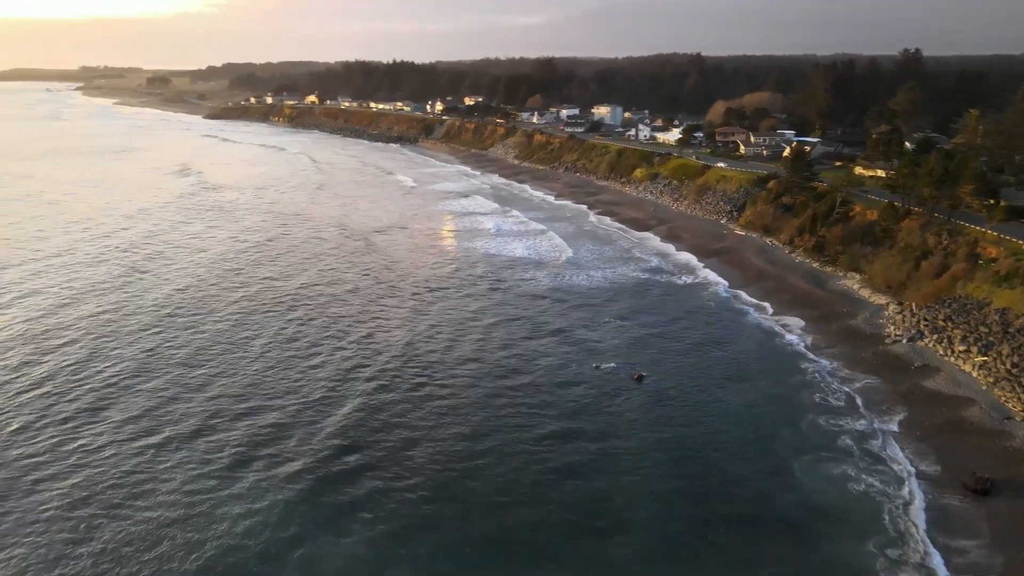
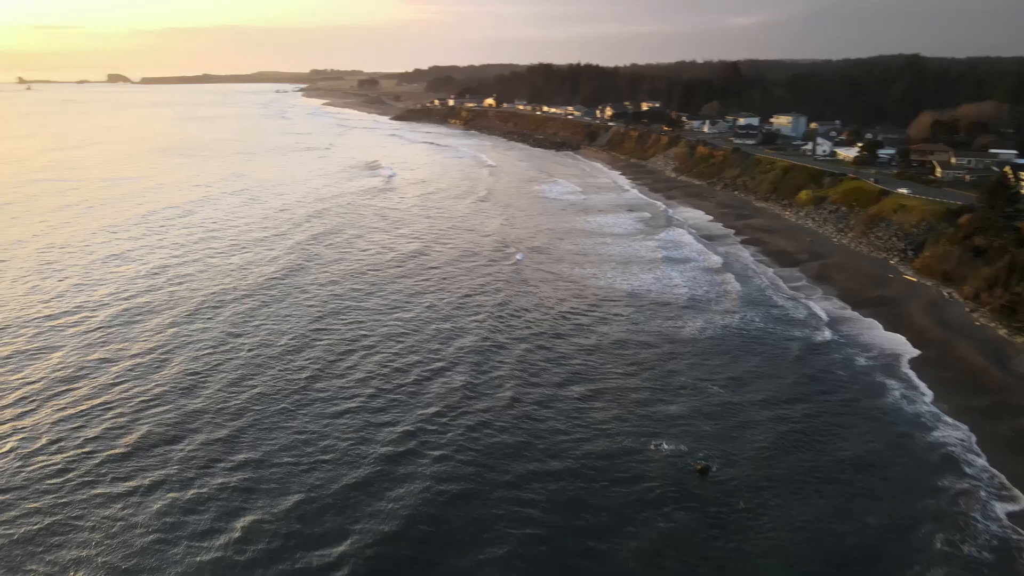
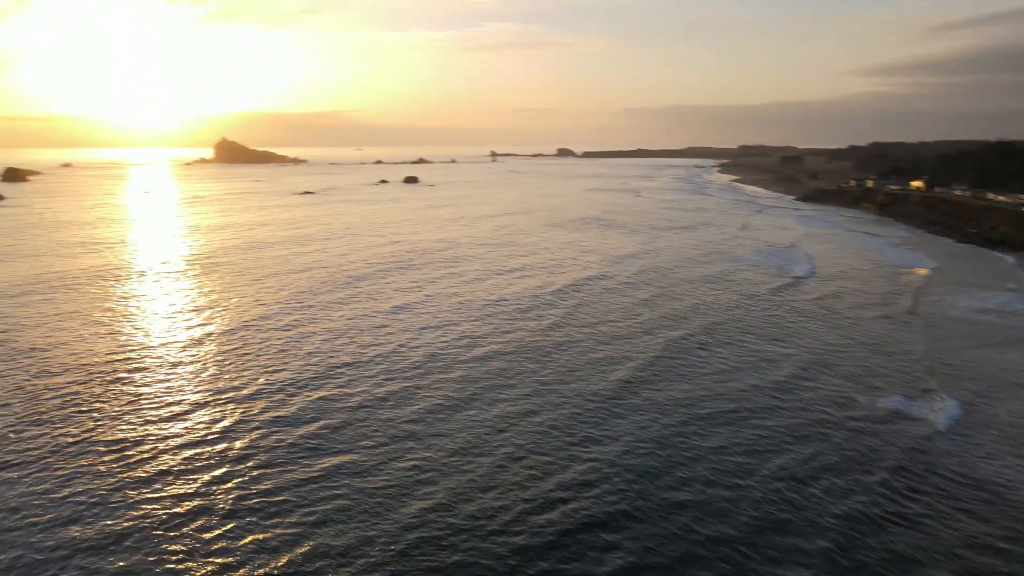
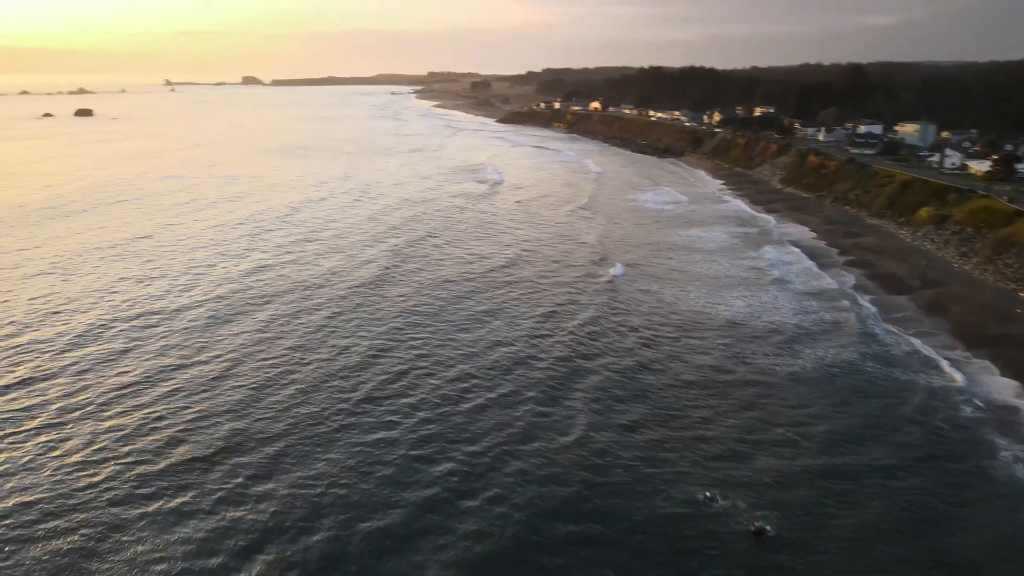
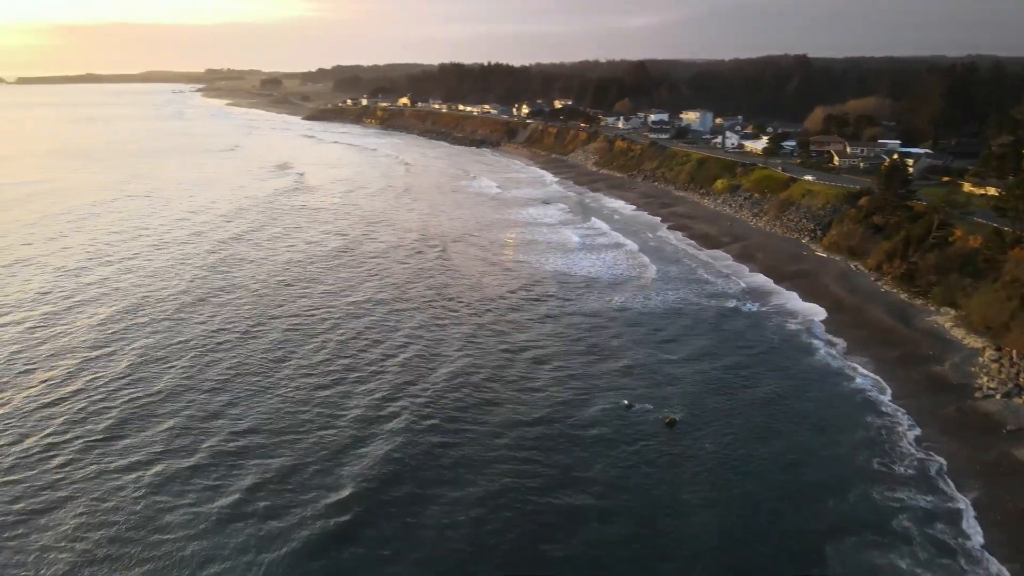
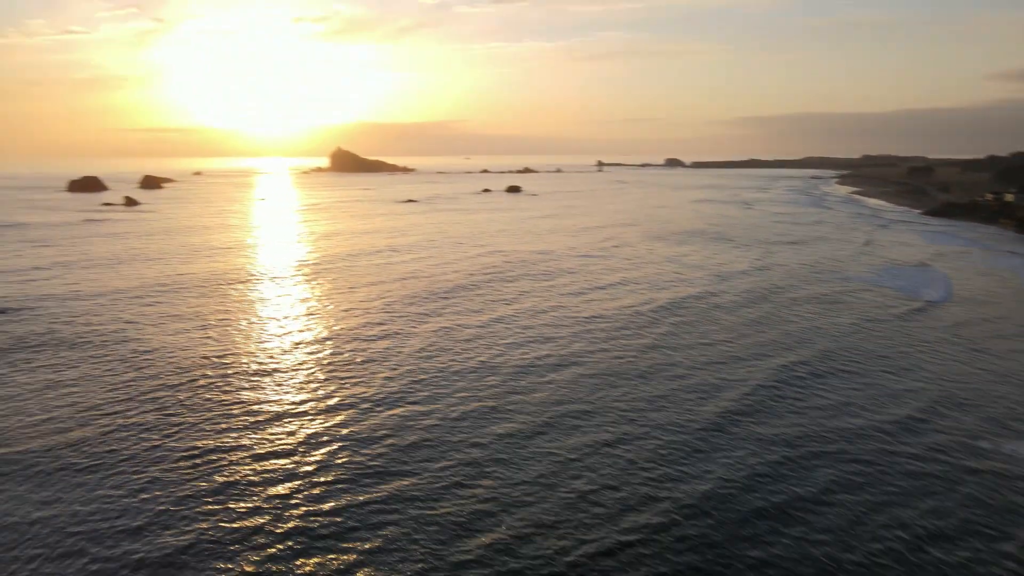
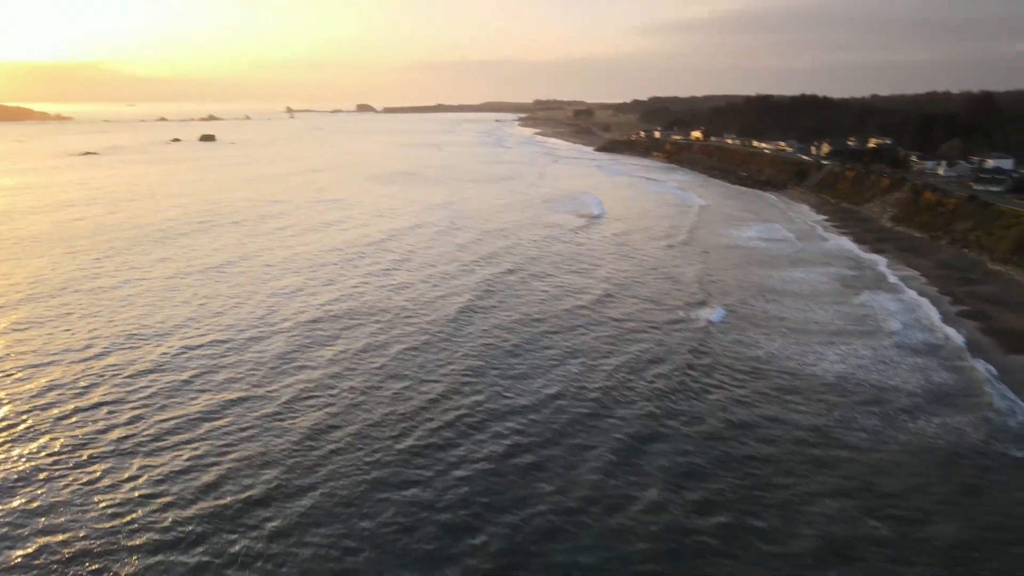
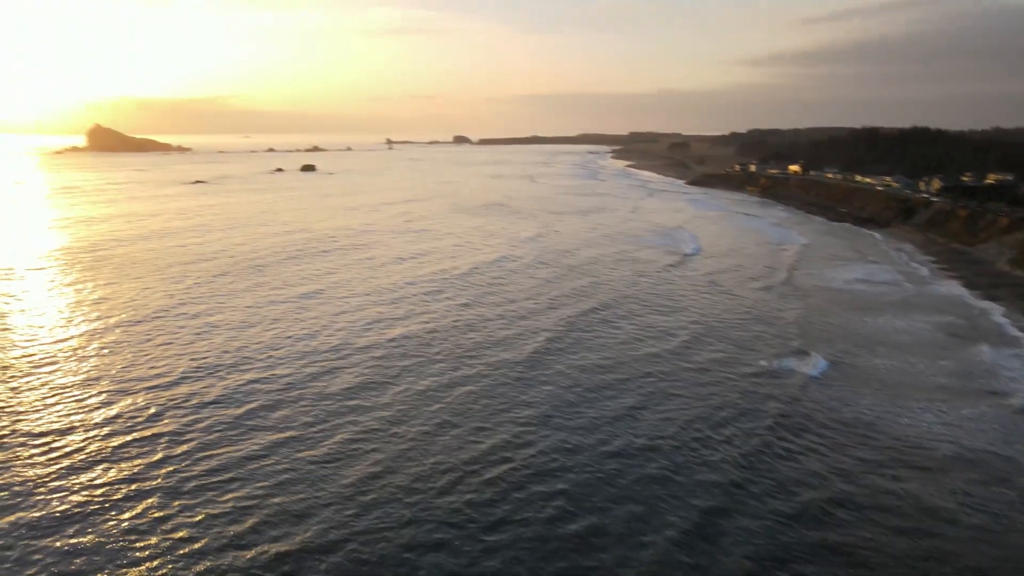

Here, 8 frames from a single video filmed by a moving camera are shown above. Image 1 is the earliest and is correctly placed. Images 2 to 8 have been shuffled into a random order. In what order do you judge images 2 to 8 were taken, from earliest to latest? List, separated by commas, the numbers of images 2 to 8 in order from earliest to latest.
5, 2, 4, 7, 8, 3, 6
